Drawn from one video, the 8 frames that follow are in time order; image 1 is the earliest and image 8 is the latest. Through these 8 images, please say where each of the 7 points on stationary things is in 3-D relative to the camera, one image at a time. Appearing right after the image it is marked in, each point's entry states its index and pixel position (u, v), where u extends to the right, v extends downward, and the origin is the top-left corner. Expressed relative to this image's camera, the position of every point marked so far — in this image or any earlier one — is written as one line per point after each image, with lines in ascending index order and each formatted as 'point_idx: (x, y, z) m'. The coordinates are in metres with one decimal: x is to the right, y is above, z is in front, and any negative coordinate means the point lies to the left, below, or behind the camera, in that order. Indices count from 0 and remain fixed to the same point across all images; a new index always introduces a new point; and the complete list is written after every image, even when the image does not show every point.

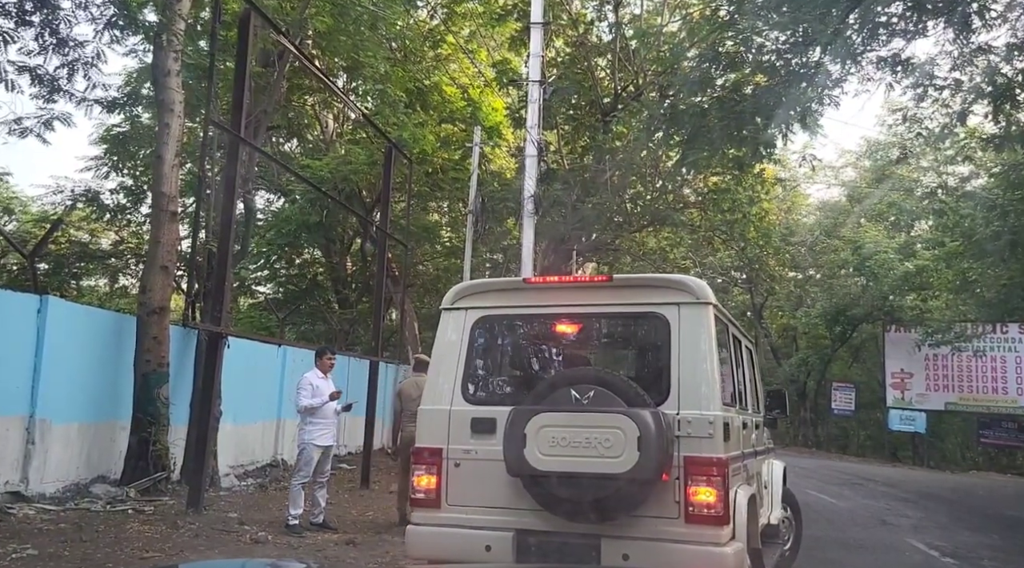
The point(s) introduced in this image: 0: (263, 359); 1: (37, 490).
0: (-3.6, -1.0, +11.9) m
1: (-4.1, -1.8, +7.4) m
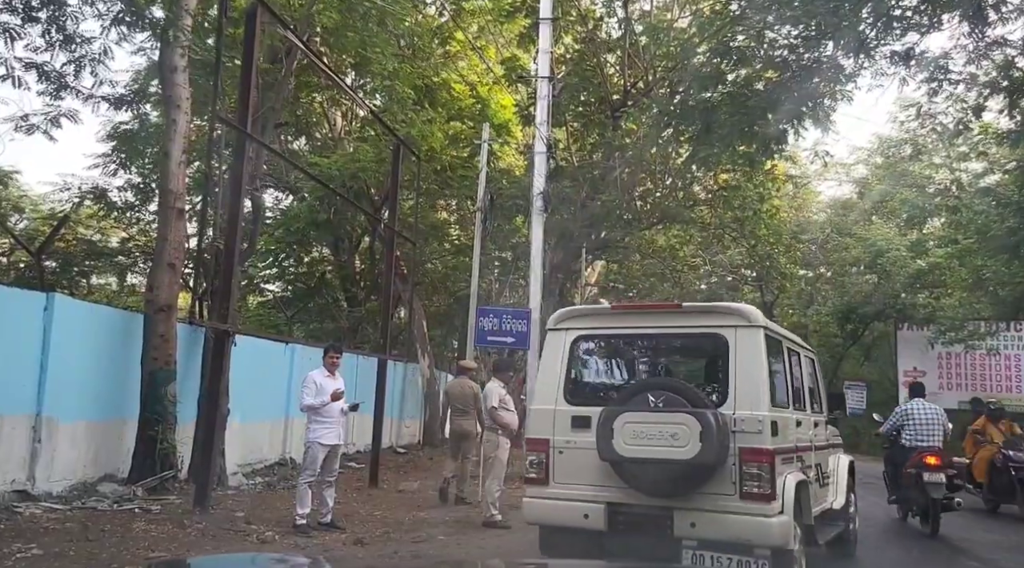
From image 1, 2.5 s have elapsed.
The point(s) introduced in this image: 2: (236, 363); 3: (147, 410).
0: (-3.4, -1.0, +11.9) m
1: (-4.0, -1.8, +7.3) m
2: (-3.5, -1.0, +10.9) m
3: (-3.6, -1.2, +8.3) m
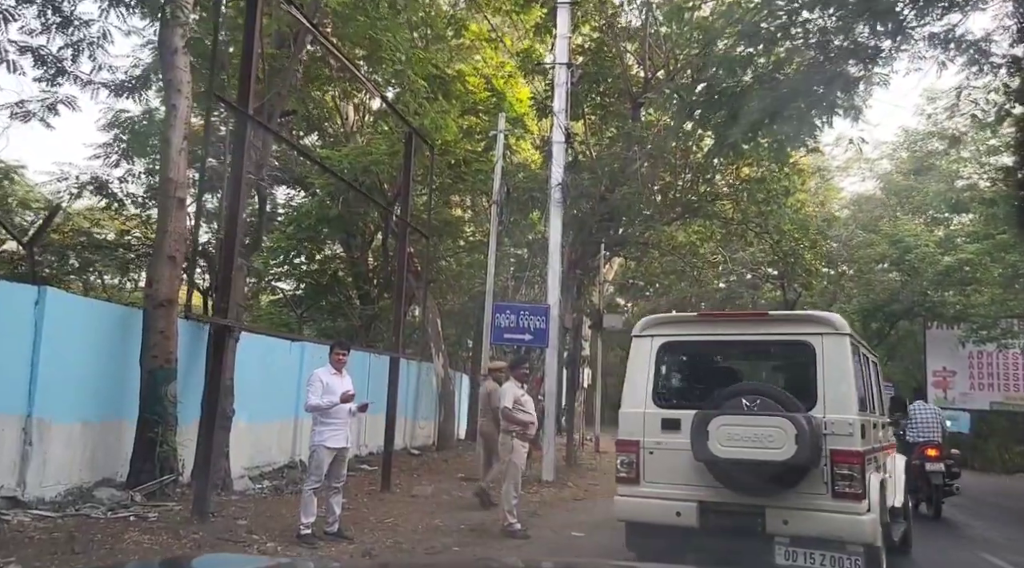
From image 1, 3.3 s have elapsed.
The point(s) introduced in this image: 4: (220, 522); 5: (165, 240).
0: (-3.2, -0.9, +11.4) m
1: (-3.8, -1.7, +6.9) m
2: (-3.3, -1.0, +10.5) m
3: (-3.4, -1.2, +7.9) m
4: (-2.3, -1.9, +6.8) m
5: (-3.3, +0.4, +8.1) m
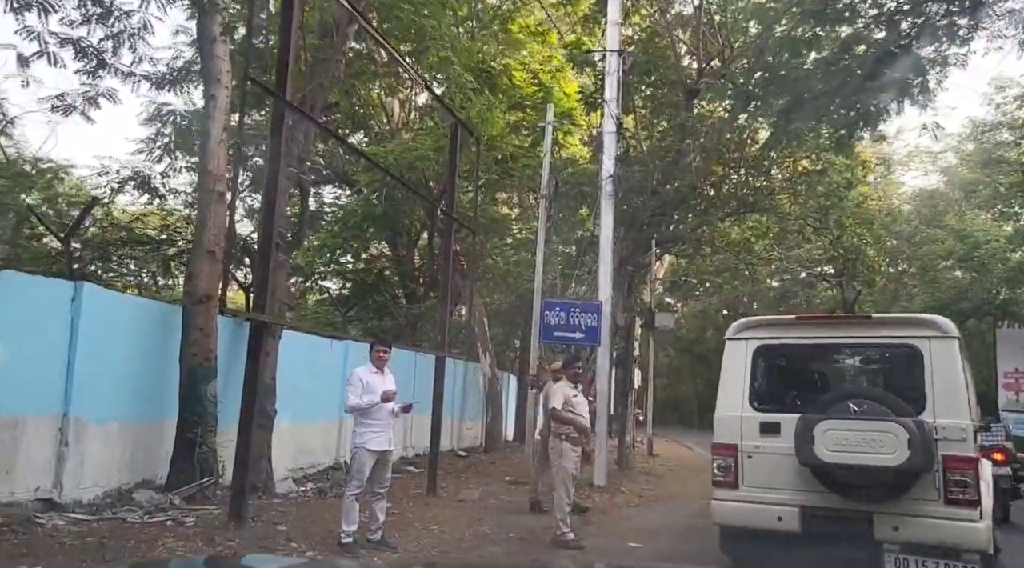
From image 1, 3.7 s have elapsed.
0: (-2.5, -0.9, +11.2) m
1: (-3.4, -1.7, +6.7) m
2: (-2.7, -0.9, +10.2) m
3: (-2.9, -1.1, +7.6) m
4: (-1.9, -1.9, +6.5) m
5: (-2.8, +0.5, +7.8) m
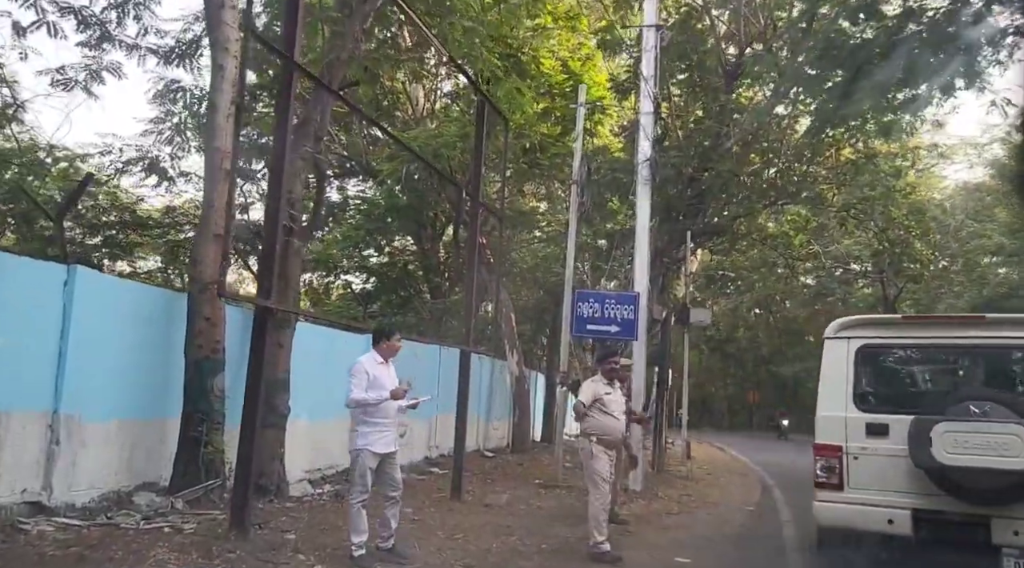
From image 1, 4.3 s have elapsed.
0: (-2.2, -0.8, +10.6) m
1: (-3.2, -1.5, +6.1) m
2: (-2.4, -0.8, +9.6) m
3: (-2.7, -1.0, +7.1) m
4: (-1.7, -1.7, +5.9) m
5: (-2.5, +0.6, +7.2) m
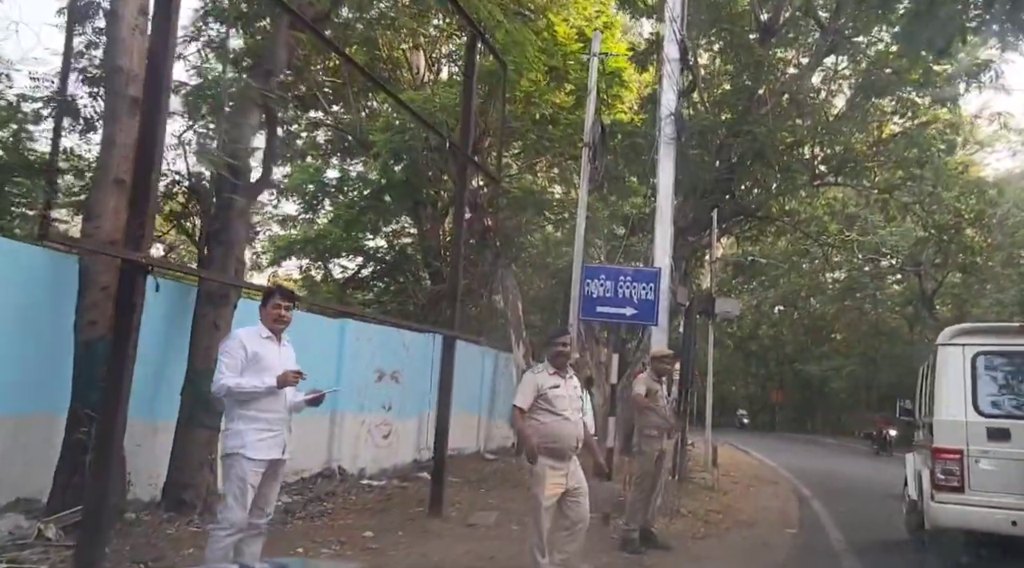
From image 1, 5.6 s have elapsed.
0: (-2.2, -0.5, +9.0) m
1: (-3.3, -1.3, +4.6) m
2: (-2.4, -0.5, +8.0) m
3: (-2.8, -0.7, +5.5) m
4: (-1.8, -1.5, +4.3) m
5: (-2.6, +0.8, +5.6) m
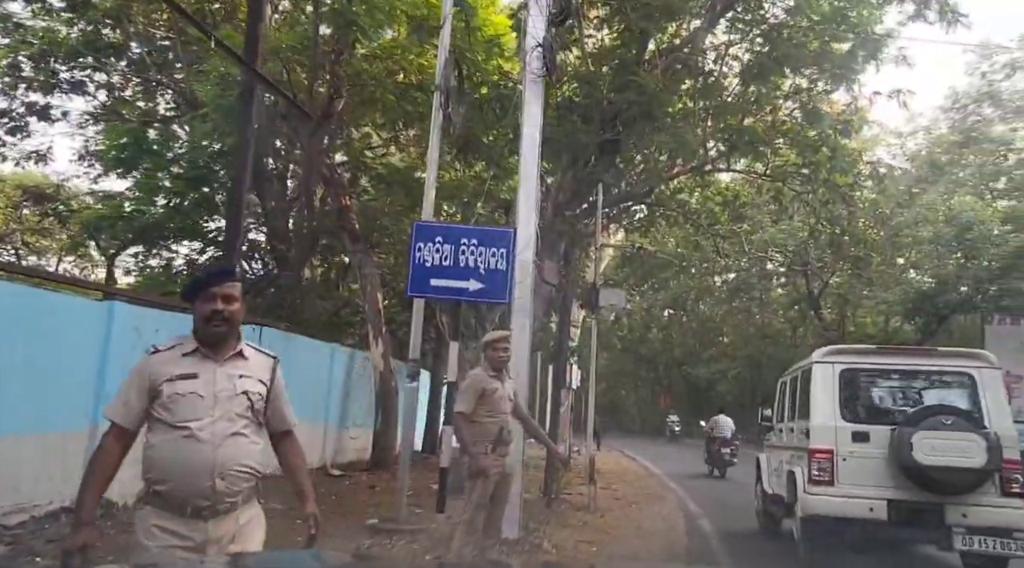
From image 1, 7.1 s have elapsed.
0: (-3.7, -0.3, +6.7) m
1: (-4.2, -1.0, +2.1) m
2: (-3.8, -0.3, +5.7) m
3: (-3.8, -0.5, +3.1) m
4: (-2.7, -1.2, +2.0) m
5: (-3.7, +1.1, +3.3) m
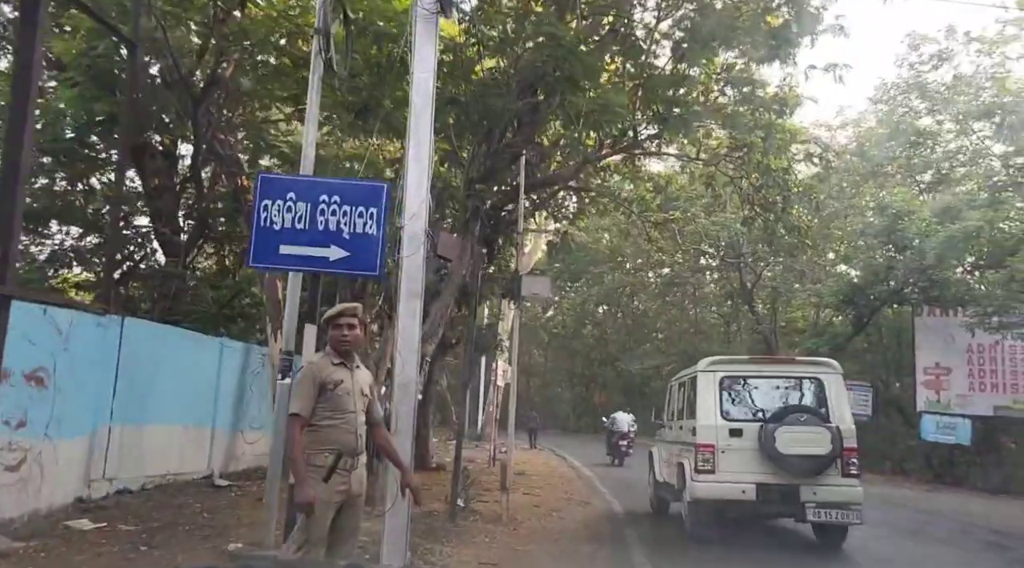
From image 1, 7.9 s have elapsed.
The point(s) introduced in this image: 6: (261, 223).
0: (-4.4, -0.1, +5.3) m
1: (-4.7, -0.8, +0.7) m
2: (-4.4, -0.1, +4.3) m
3: (-4.3, -0.3, +1.7) m
4: (-3.1, -1.1, +0.7) m
5: (-4.2, +1.3, +1.9) m
6: (-1.4, +0.3, +5.1) m
